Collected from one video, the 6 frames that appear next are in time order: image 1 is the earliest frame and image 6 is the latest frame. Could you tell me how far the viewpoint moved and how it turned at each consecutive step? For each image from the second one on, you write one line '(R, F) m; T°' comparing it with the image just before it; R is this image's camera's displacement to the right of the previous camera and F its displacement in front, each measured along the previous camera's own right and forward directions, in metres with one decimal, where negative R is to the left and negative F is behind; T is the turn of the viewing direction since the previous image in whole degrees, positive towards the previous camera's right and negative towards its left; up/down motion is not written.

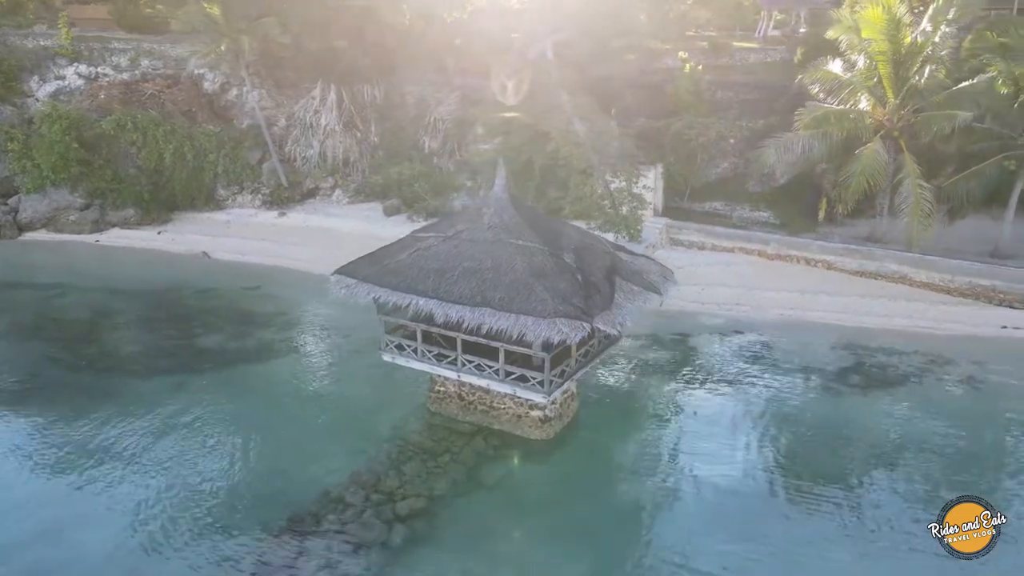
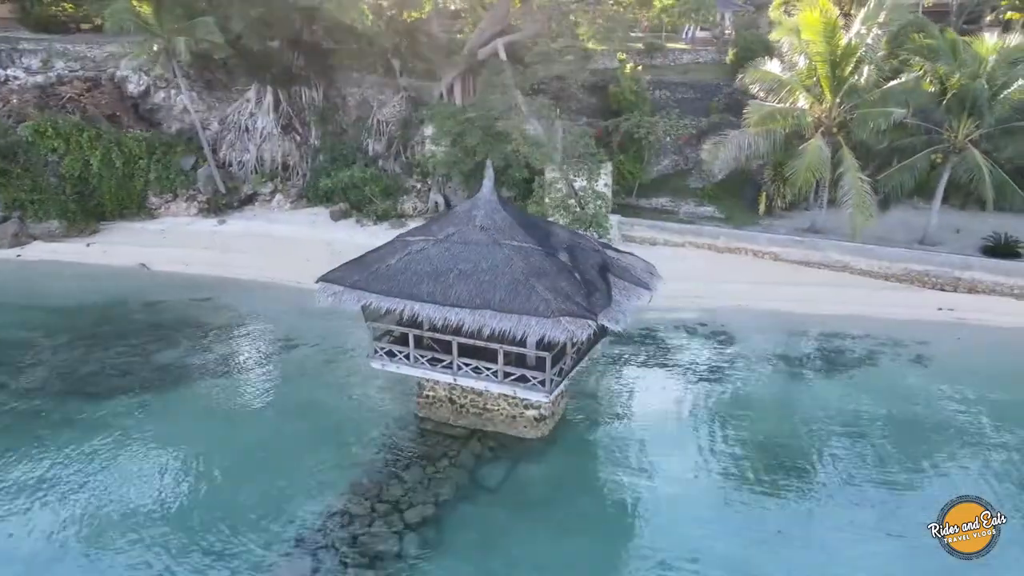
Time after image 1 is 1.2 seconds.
(-1.1, 0.0) m; +6°
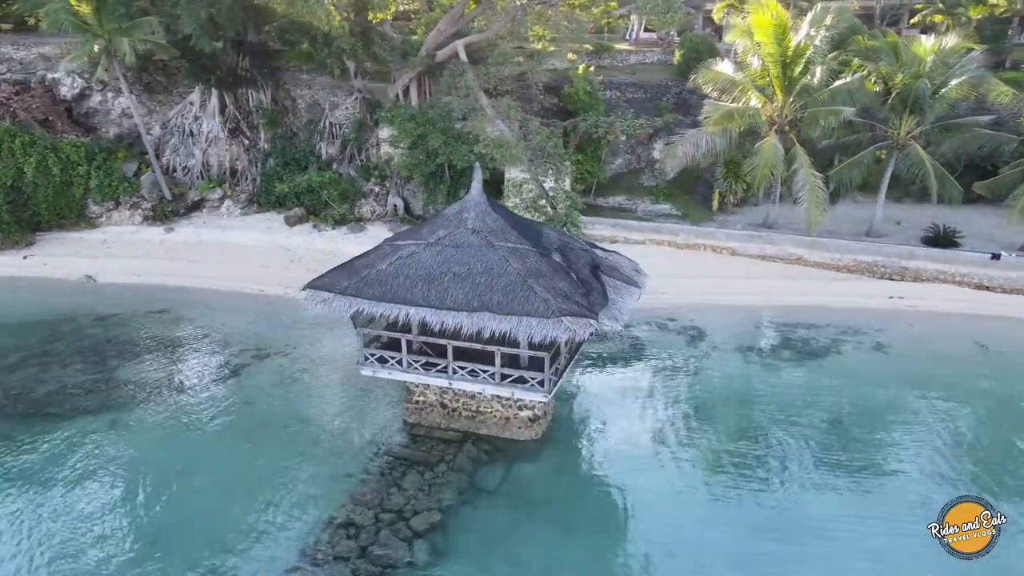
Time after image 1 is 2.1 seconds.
(-0.8, 0.0) m; +5°
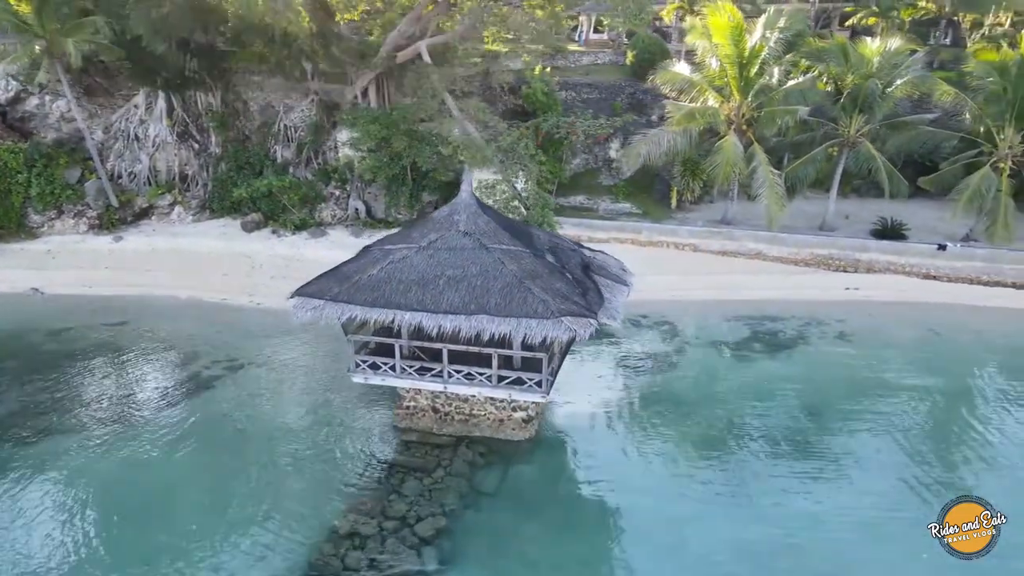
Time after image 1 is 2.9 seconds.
(-0.8, 0.0) m; +5°
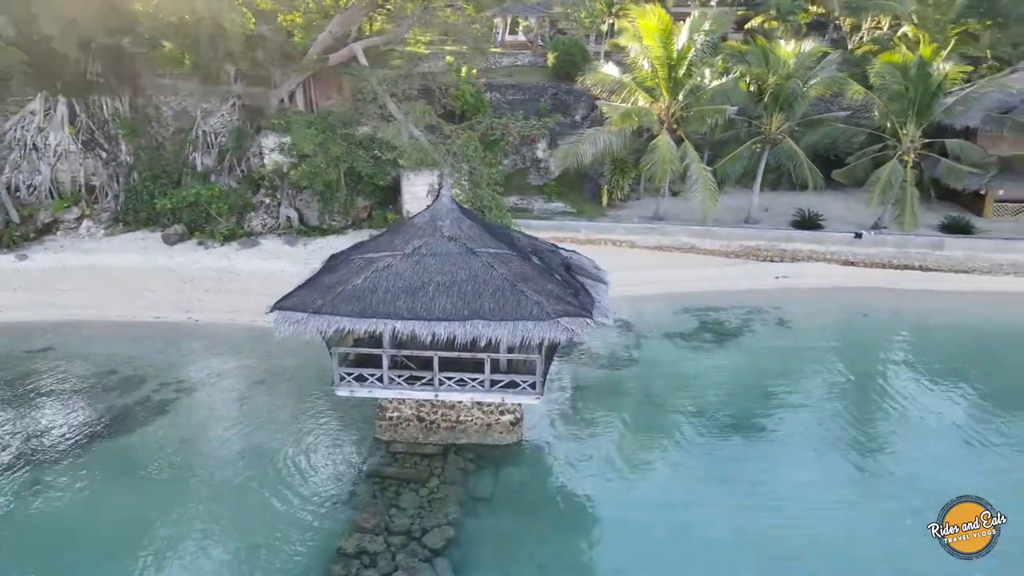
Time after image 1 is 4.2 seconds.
(-1.3, +0.1) m; +8°
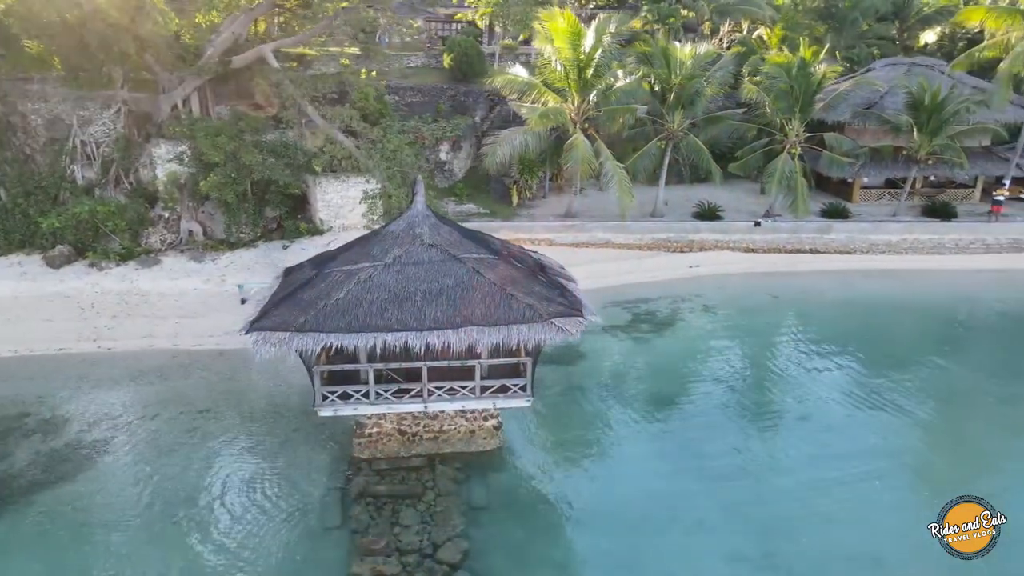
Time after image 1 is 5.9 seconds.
(-1.7, +0.2) m; +11°
